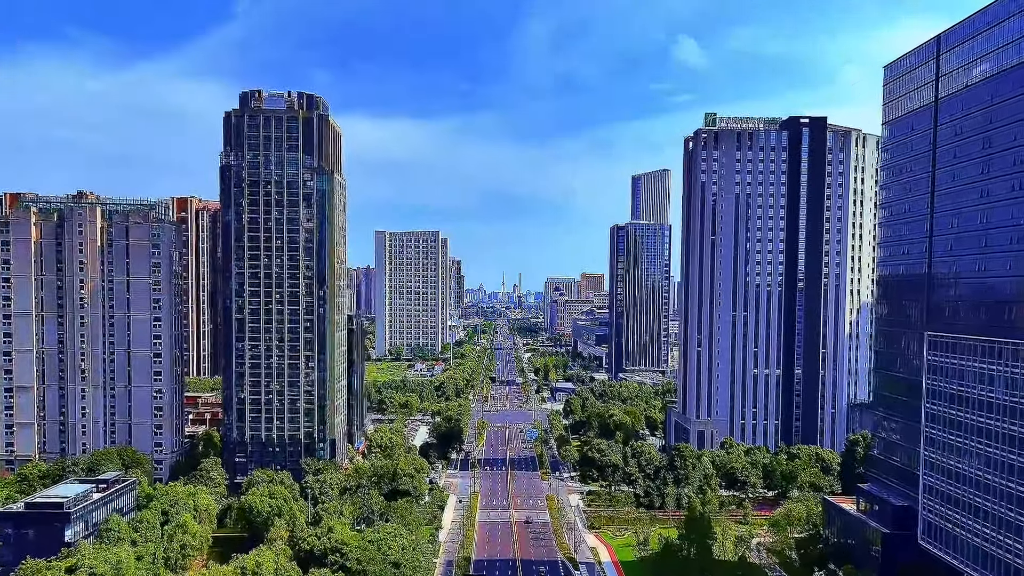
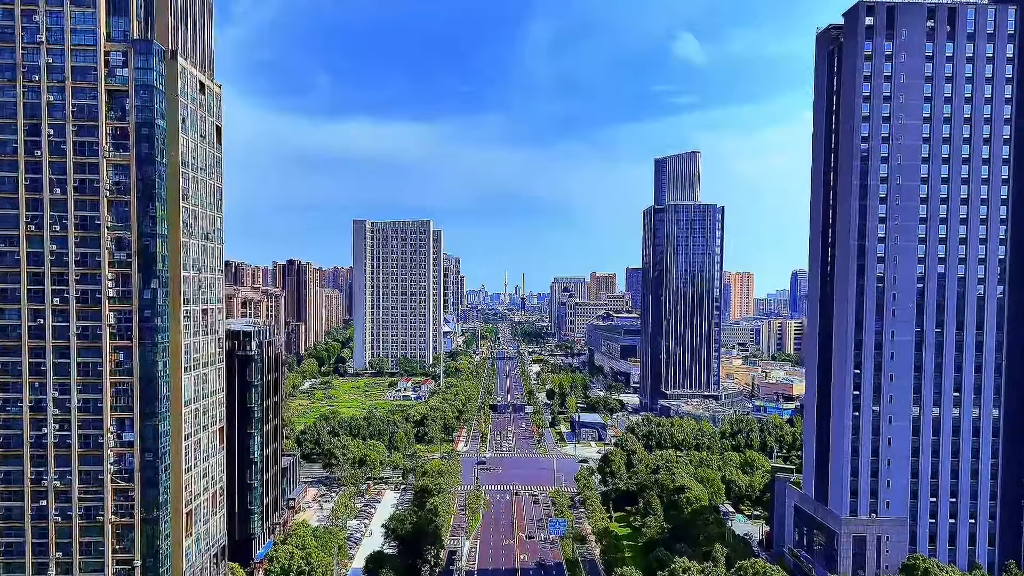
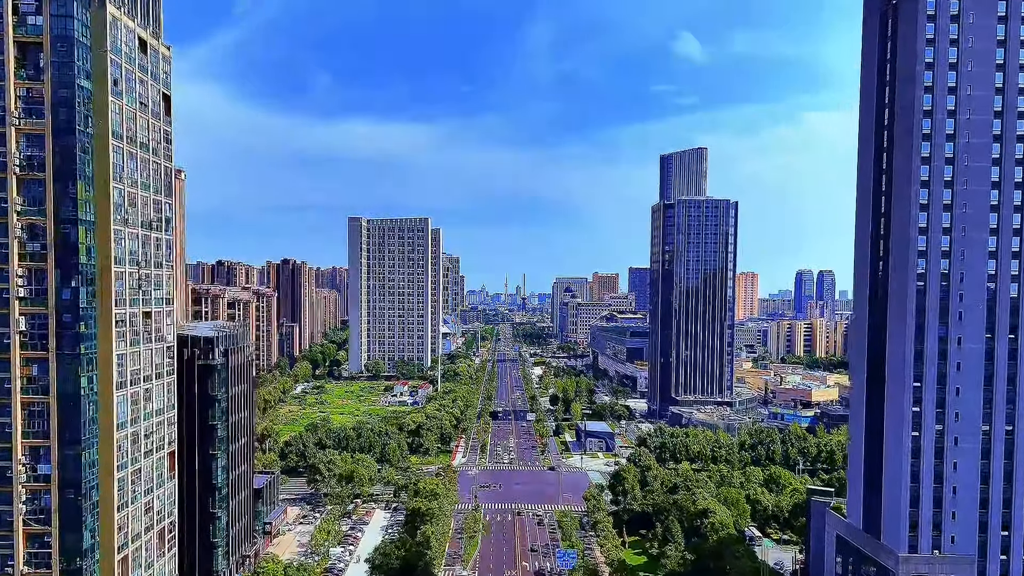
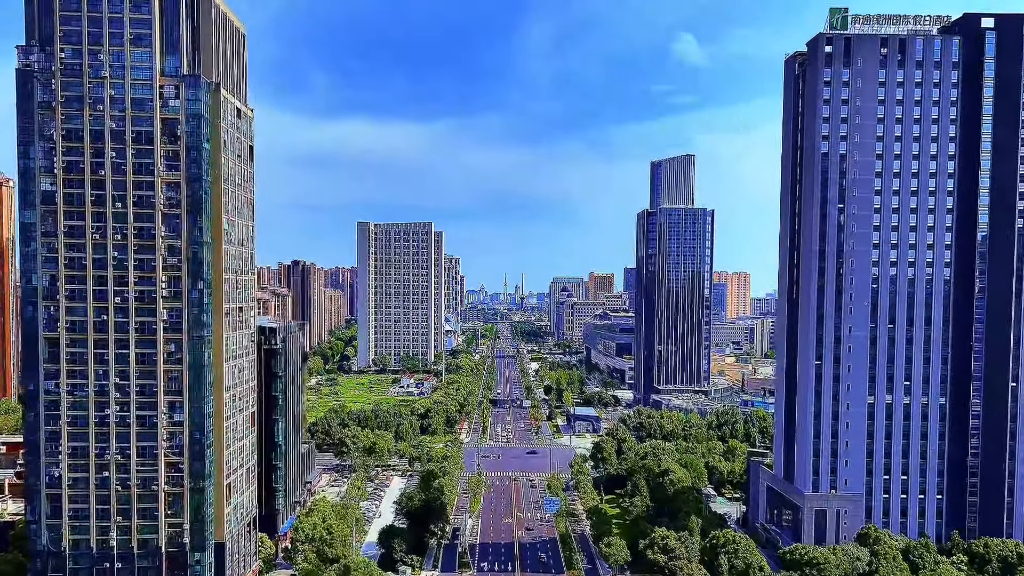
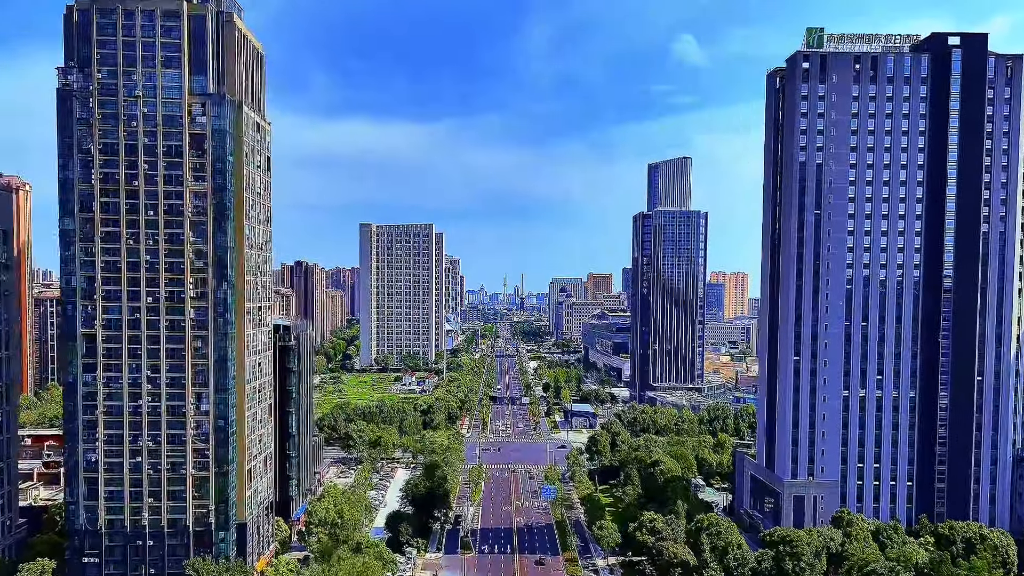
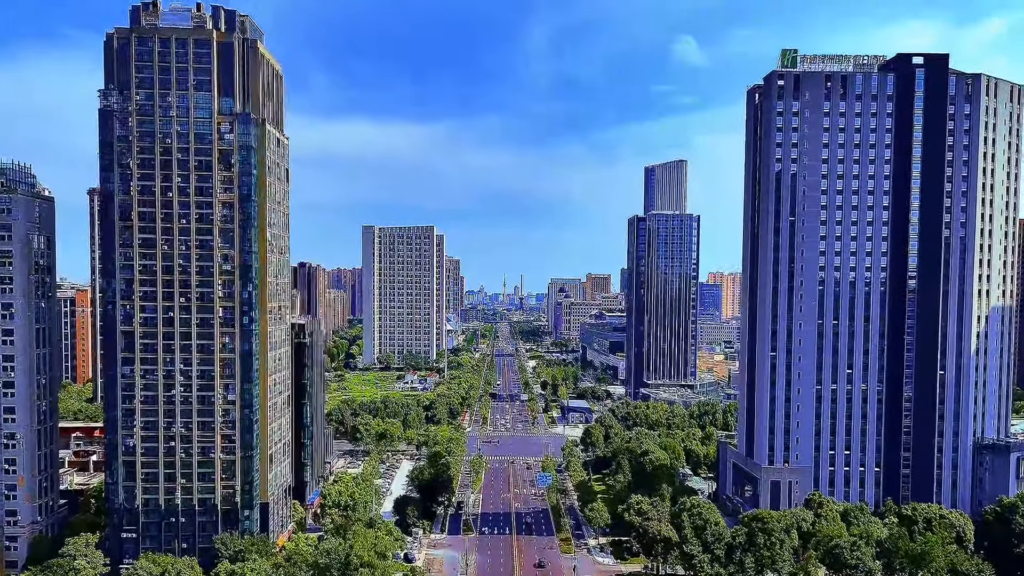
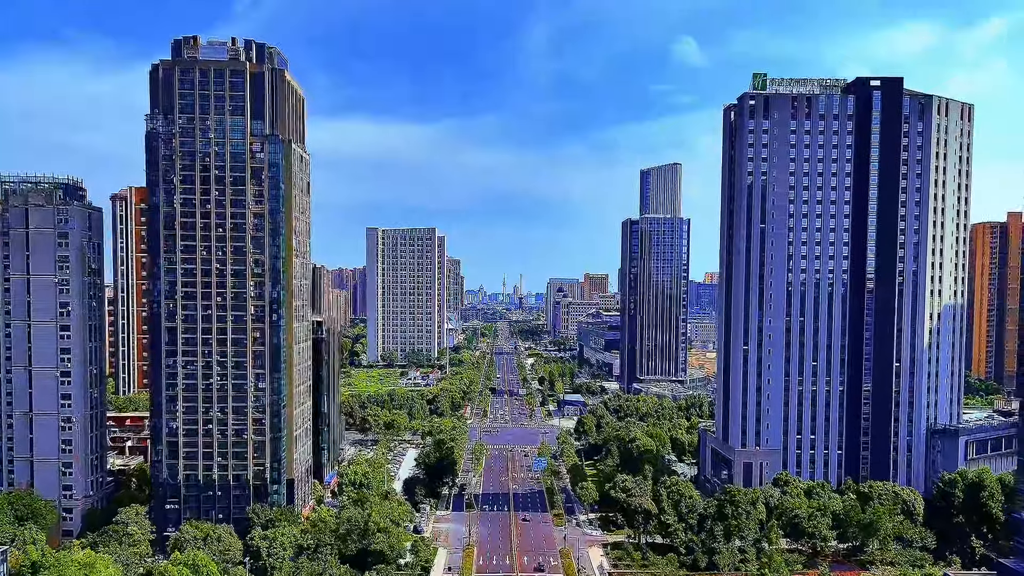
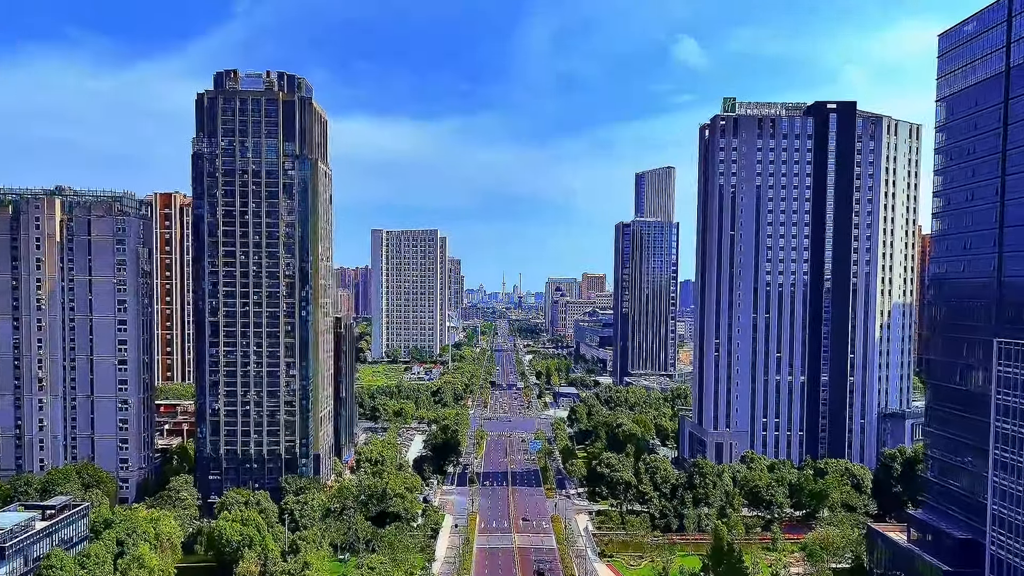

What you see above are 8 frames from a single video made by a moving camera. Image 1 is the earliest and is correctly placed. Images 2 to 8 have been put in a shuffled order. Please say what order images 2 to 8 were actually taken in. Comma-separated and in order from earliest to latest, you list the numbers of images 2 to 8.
8, 7, 6, 5, 4, 2, 3
